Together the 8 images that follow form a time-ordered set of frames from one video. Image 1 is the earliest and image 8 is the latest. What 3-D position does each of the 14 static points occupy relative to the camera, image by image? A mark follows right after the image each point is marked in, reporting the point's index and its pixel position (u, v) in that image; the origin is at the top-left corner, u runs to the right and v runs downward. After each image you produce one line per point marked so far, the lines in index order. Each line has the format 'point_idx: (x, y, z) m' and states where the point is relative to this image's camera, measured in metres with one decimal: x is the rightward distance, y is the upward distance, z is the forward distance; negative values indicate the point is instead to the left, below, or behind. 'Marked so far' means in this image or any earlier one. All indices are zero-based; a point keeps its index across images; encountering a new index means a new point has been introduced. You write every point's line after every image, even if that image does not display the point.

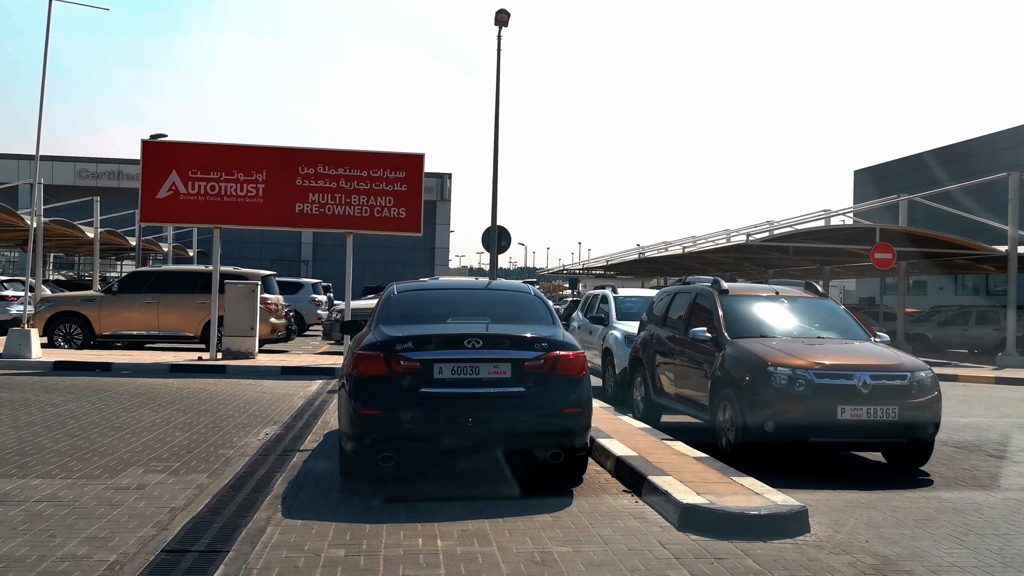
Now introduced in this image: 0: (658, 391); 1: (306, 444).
0: (+1.5, -1.1, +10.0) m
1: (-1.8, -1.3, +8.3) m
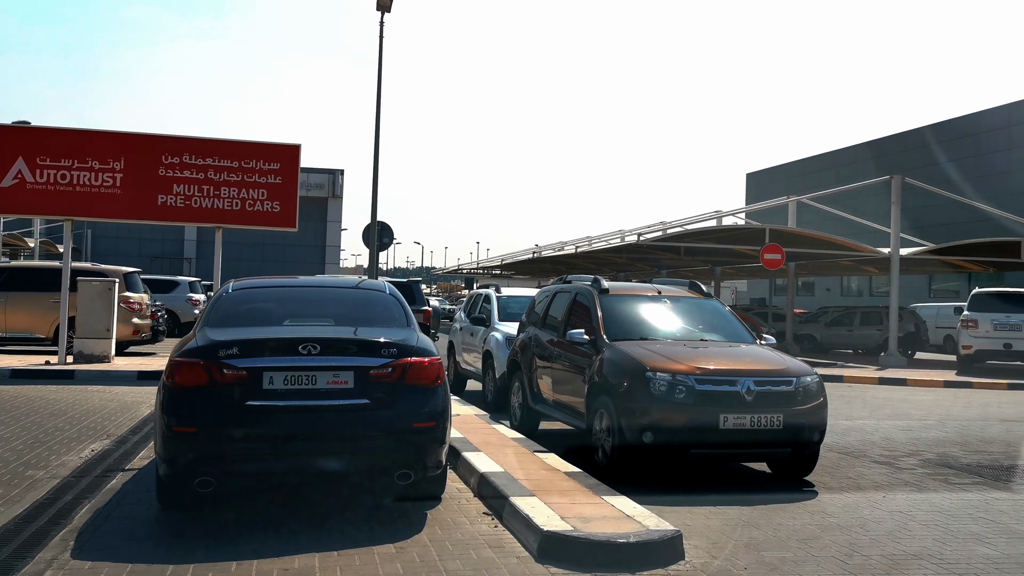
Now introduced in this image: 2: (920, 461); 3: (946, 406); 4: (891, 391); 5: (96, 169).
0: (+0.2, -1.1, +9.4) m
1: (-2.9, -1.3, +7.3) m
2: (+3.8, -1.6, +9.0) m
3: (+6.5, -1.8, +14.4) m
4: (+6.7, -1.8, +16.9) m
5: (-6.6, +1.9, +15.2) m
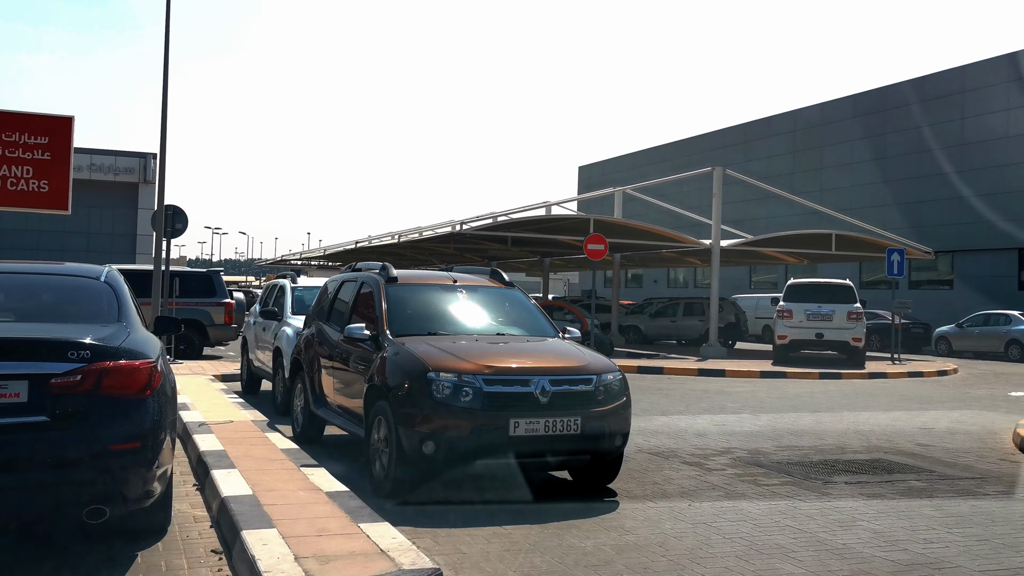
0: (-1.7, -1.0, +8.3) m
1: (-4.4, -1.3, +5.8) m
2: (+1.9, -1.5, +8.6) m
3: (+3.7, -1.7, +14.3) m
4: (+3.4, -1.7, +16.8) m
5: (-9.4, +2.0, +12.9) m
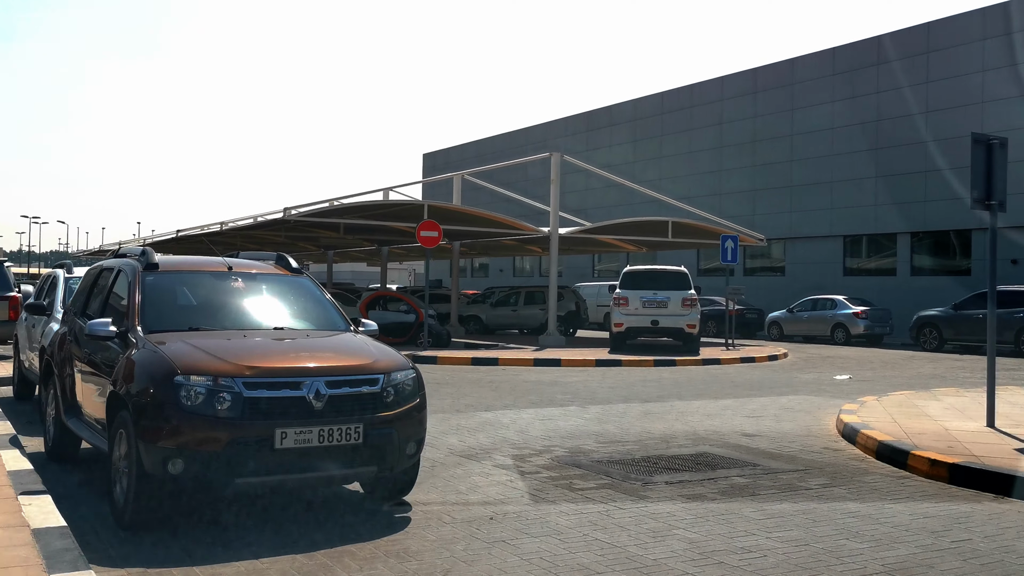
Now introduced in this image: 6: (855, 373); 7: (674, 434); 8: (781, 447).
0: (-3.2, -0.9, +7.1) m
1: (-5.6, -1.2, +4.2) m
2: (+0.3, -1.4, +7.9) m
3: (+1.1, -1.5, +13.8) m
4: (+0.5, -1.5, +16.2) m
5: (-11.6, +2.1, +10.5) m
6: (+6.3, -1.6, +17.7) m
7: (+1.6, -1.4, +9.5) m
8: (+2.5, -1.5, +8.8) m
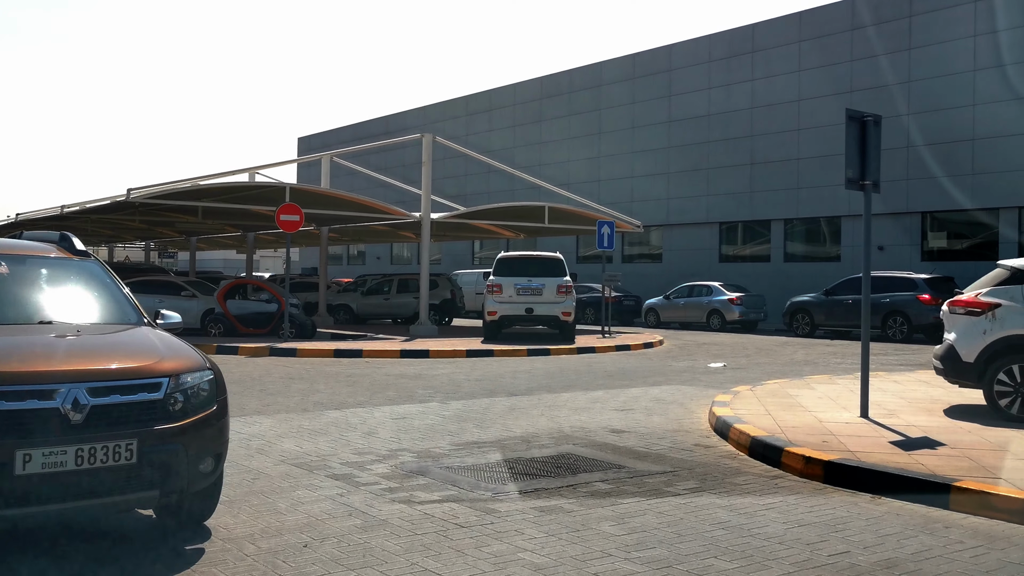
0: (-4.3, -0.8, +5.7) m
1: (-6.3, -1.2, +2.6) m
2: (-0.9, -1.3, +7.0) m
3: (-0.8, -1.3, +13.0) m
4: (-1.6, -1.2, +15.3) m
5: (-13.0, +2.1, +8.1) m
6: (+3.9, -1.3, +17.5) m
7: (+0.2, -1.3, +8.7) m
8: (+1.2, -1.3, +8.1) m
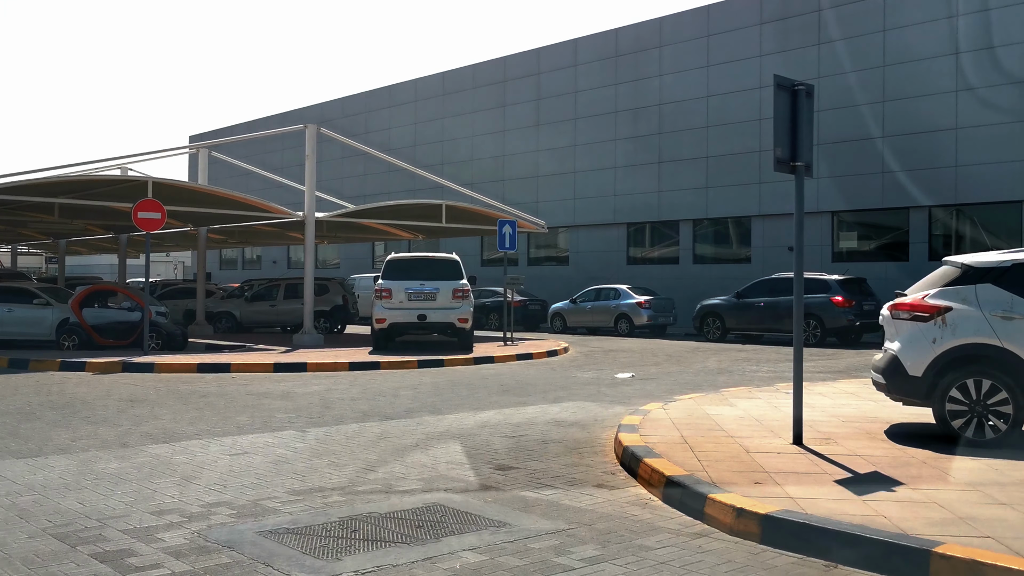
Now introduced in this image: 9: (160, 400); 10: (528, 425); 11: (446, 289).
0: (-5.0, -0.9, +3.6) m
1: (-6.7, -1.2, +0.3) m
2: (-1.7, -1.3, +5.2) m
3: (-2.2, -1.3, +11.2) m
4: (-3.3, -1.3, +13.4) m
5: (-13.9, +2.0, +5.2) m
6: (+2.1, -1.4, +16.1) m
7: (-0.8, -1.3, +7.1) m
8: (+0.2, -1.3, +6.5) m
9: (-4.2, -1.3, +11.4) m
10: (+0.2, -1.3, +9.3) m
11: (-1.2, 0.0, +18.1) m
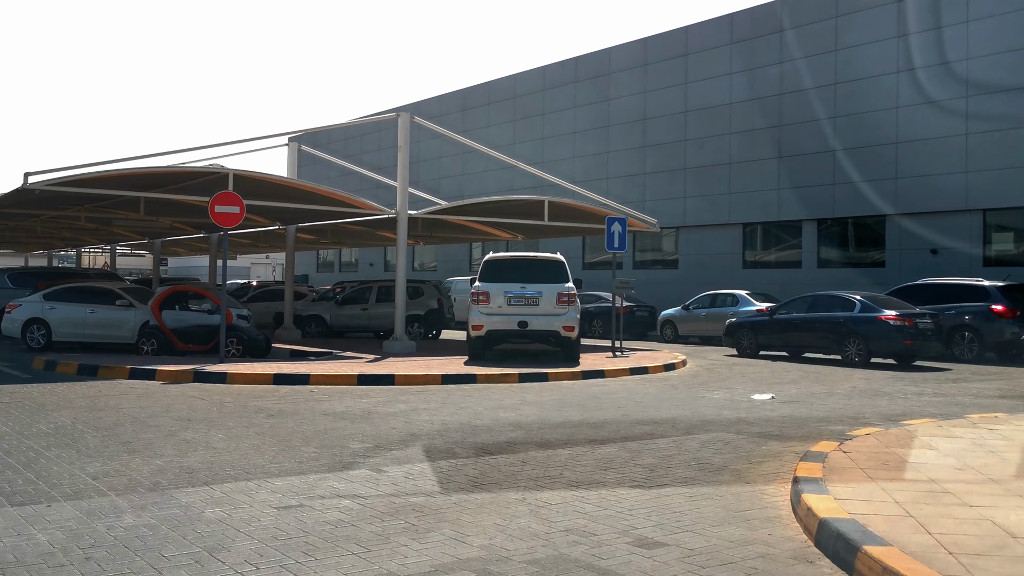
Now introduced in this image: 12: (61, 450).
0: (-4.6, -0.8, +2.1) m
1: (-6.6, -1.2, -1.0) m
2: (-1.1, -1.3, +3.3) m
3: (-1.0, -1.4, +9.3) m
4: (-1.8, -1.4, +11.7) m
5: (-13.3, +2.1, +4.6) m
6: (+3.8, -1.4, +13.8) m
7: (0.0, -1.4, +5.1) m
8: (+0.9, -1.4, +4.4) m
9: (-3.0, -1.4, +9.8) m
10: (+1.2, -1.4, +7.3) m
11: (+0.6, -0.1, +16.2) m
12: (-3.7, -1.3, +7.8) m
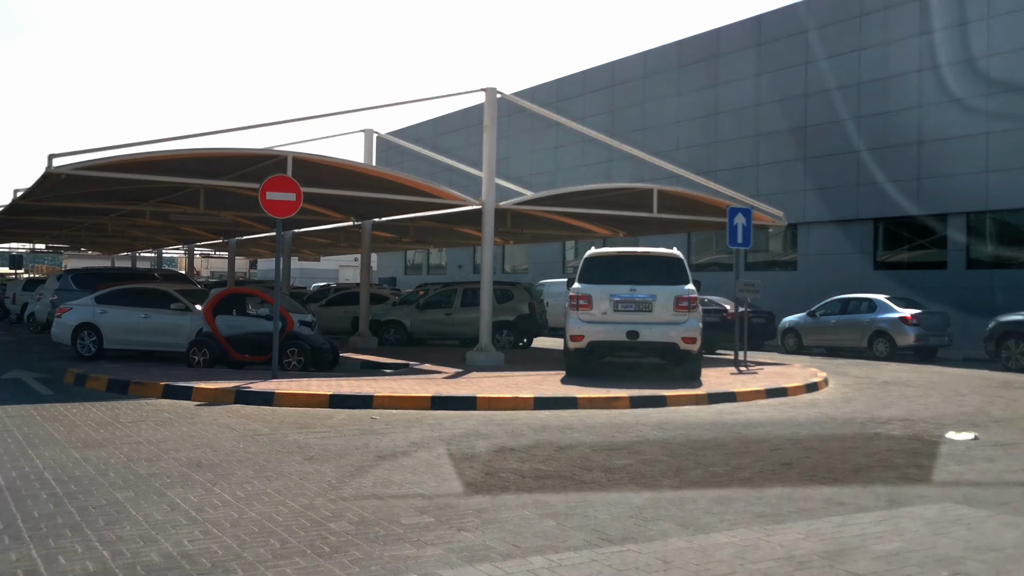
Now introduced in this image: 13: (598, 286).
0: (-4.4, -0.8, -0.2) m
1: (-6.7, -1.1, -3.1) m
2: (-0.9, -1.3, +0.7) m
3: (-0.1, -1.4, +6.6) m
4: (-0.8, -1.4, +9.0) m
5: (-12.8, +2.2, +3.1) m
6: (+5.0, -1.5, +10.6) m
7: (+0.4, -1.3, +2.3) m
8: (+1.3, -1.3, +1.6) m
9: (-2.1, -1.4, +7.3) m
10: (+1.8, -1.4, +4.4) m
11: (+2.1, -0.1, +13.3) m
12: (-3.0, -1.3, +5.4) m
13: (+1.2, 0.0, +13.4) m
